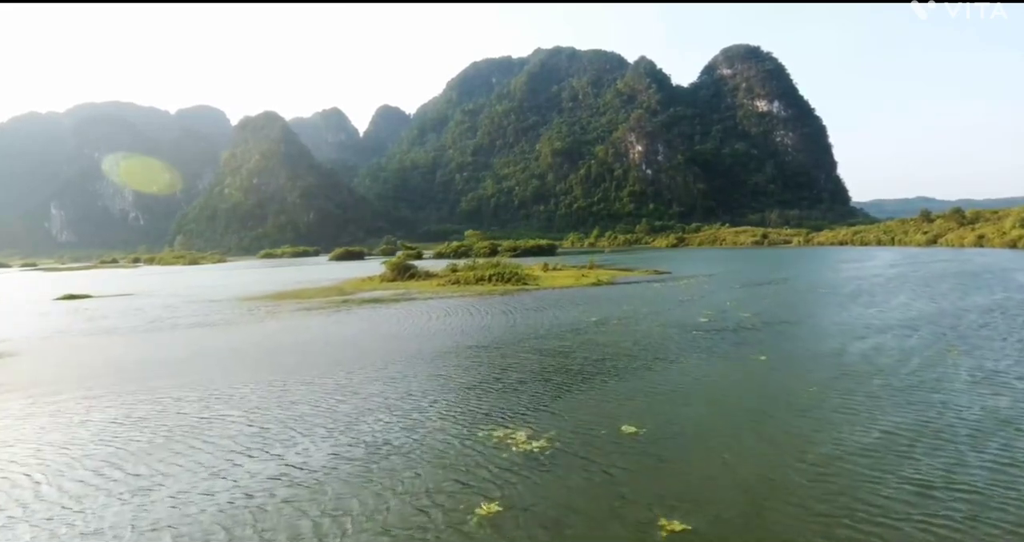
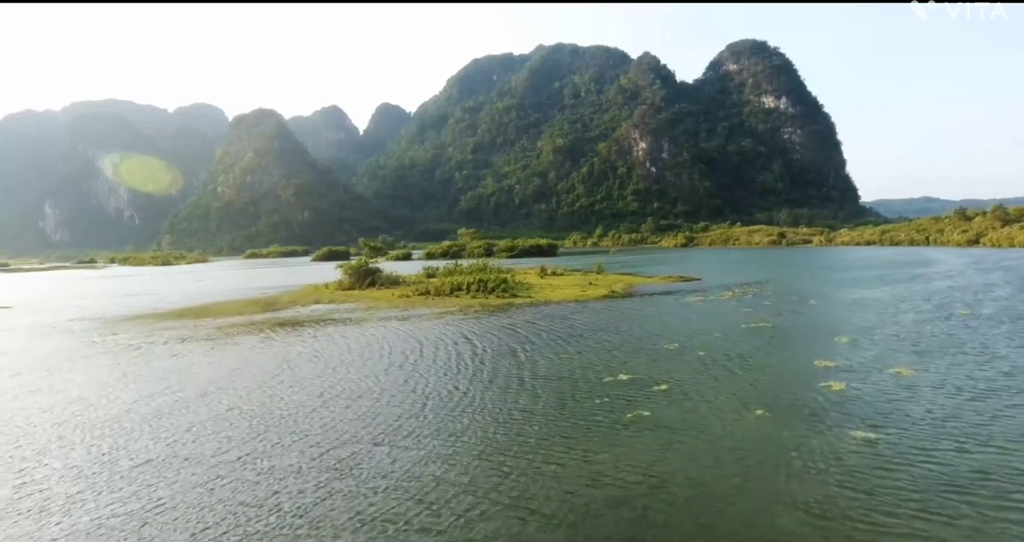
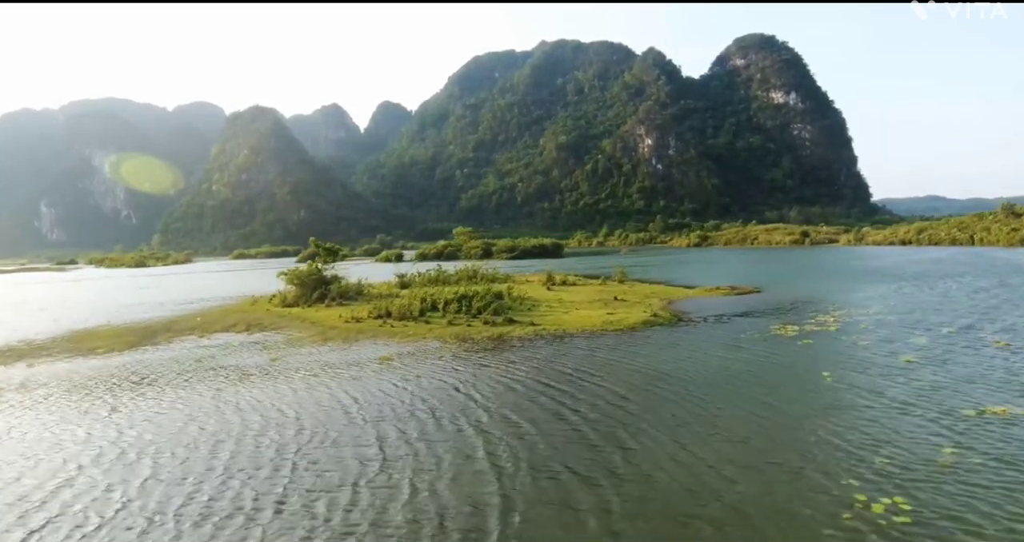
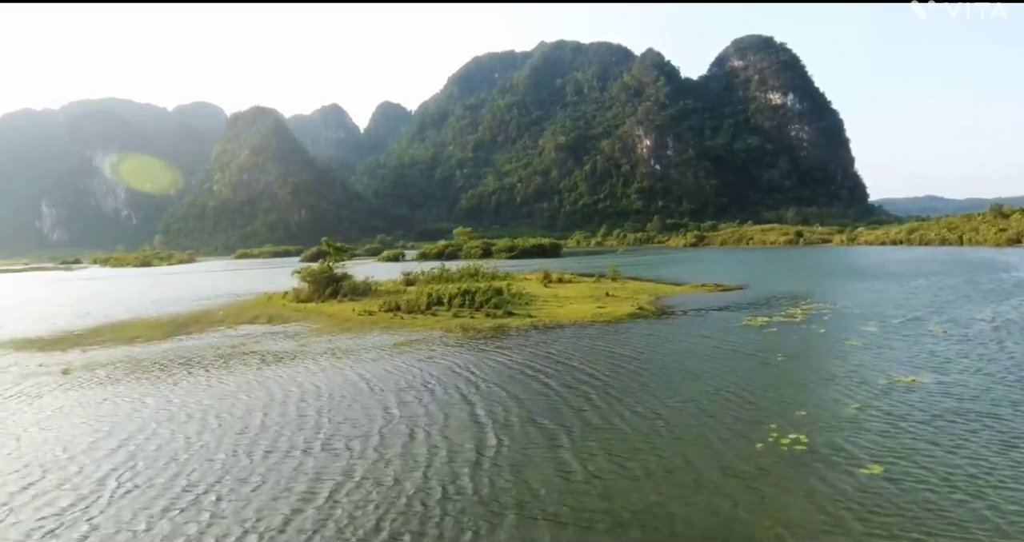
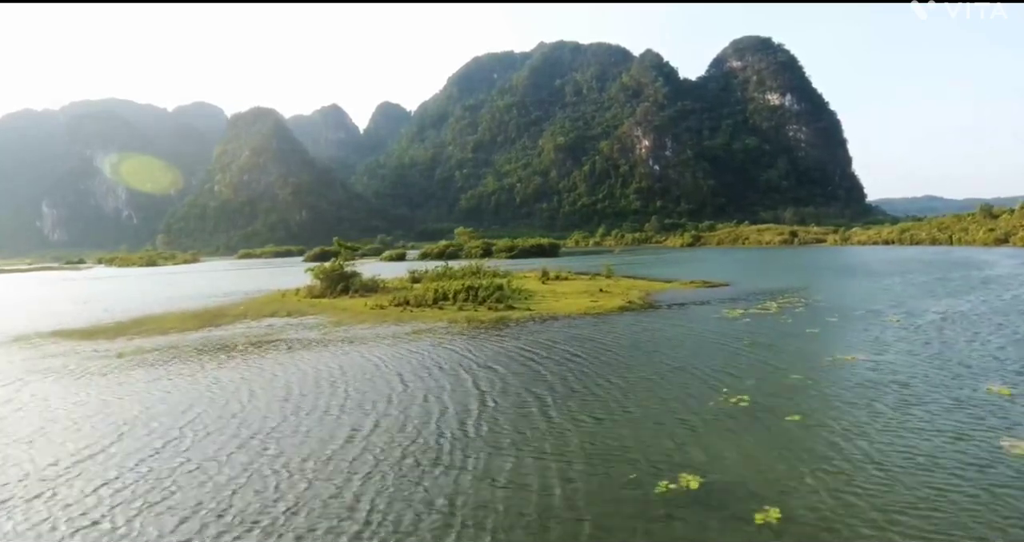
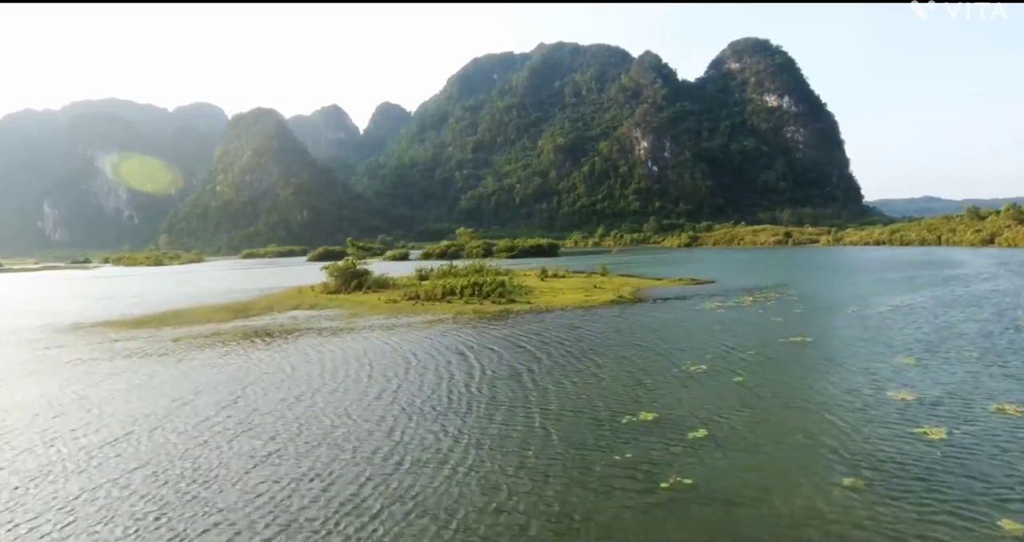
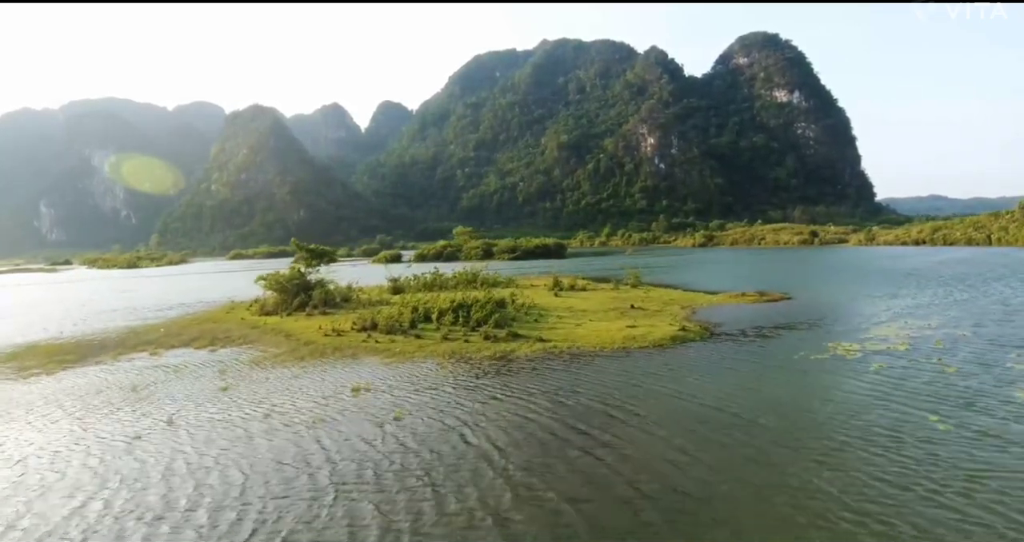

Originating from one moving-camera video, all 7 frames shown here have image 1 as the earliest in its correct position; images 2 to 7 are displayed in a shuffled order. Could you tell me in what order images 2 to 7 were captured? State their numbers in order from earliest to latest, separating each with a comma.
2, 6, 5, 4, 3, 7
